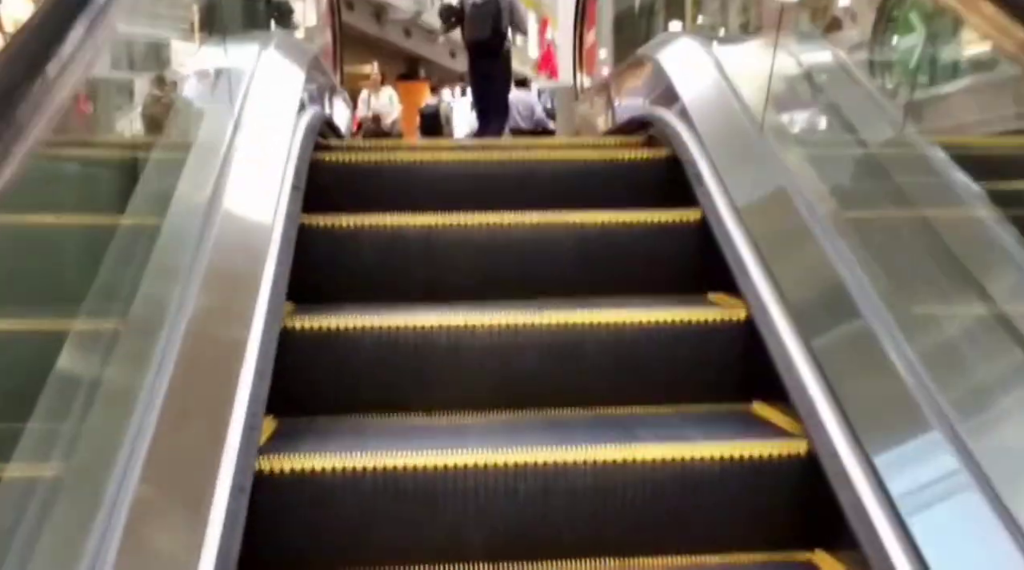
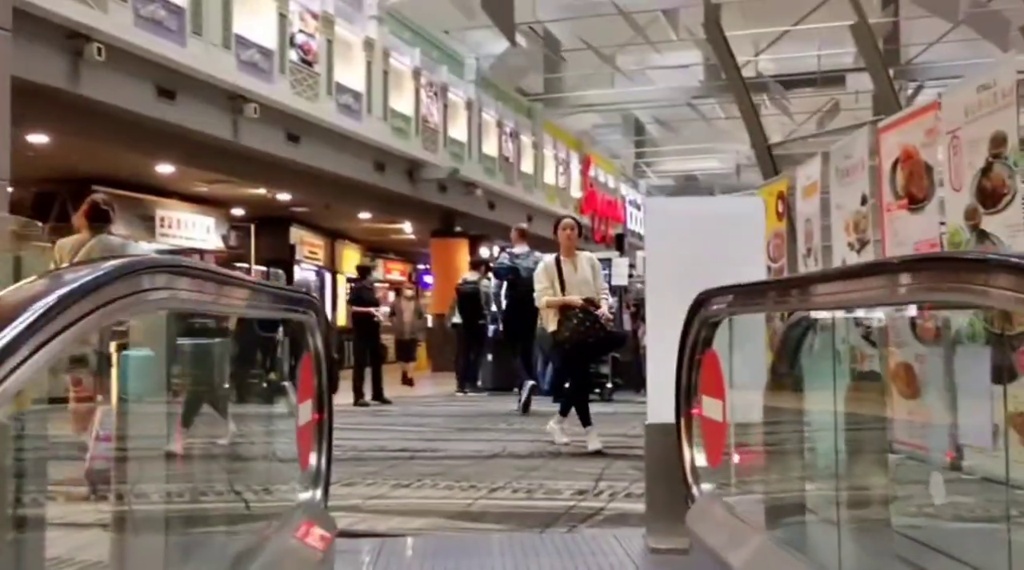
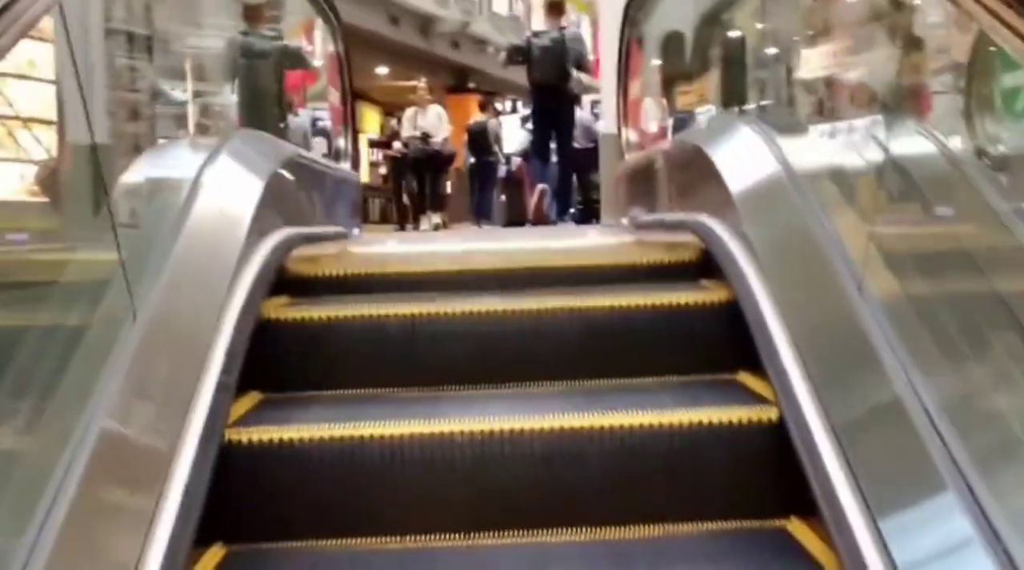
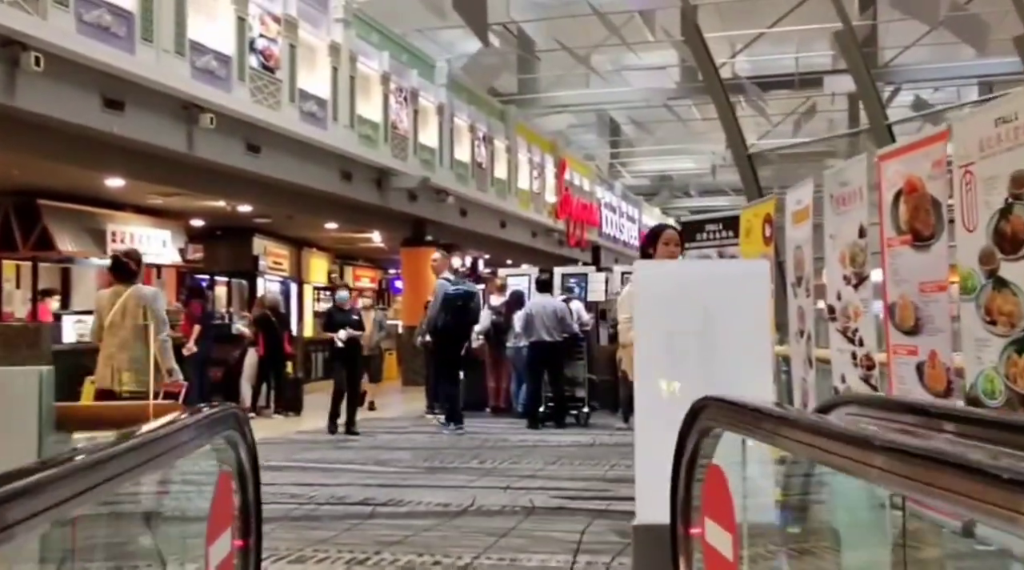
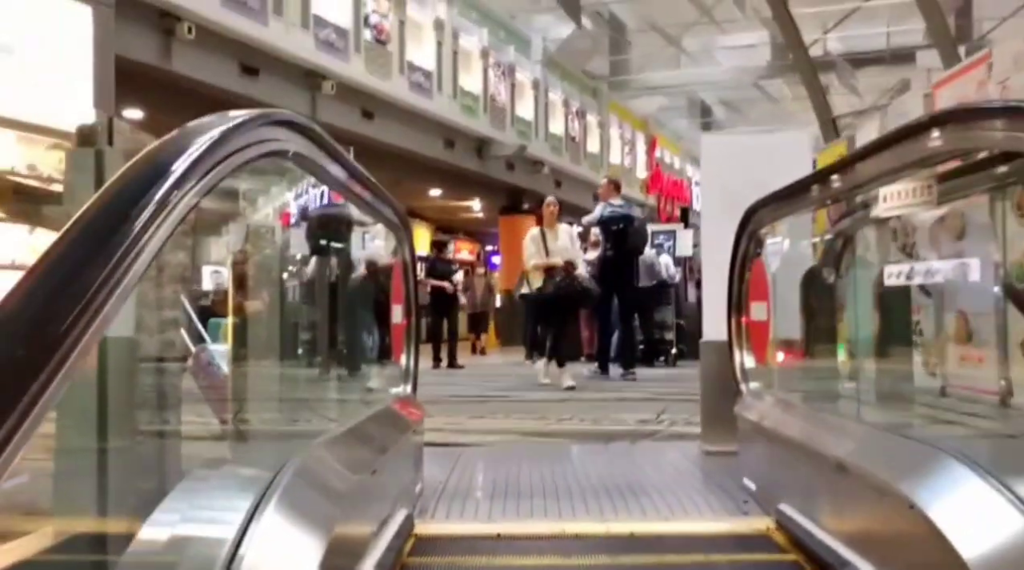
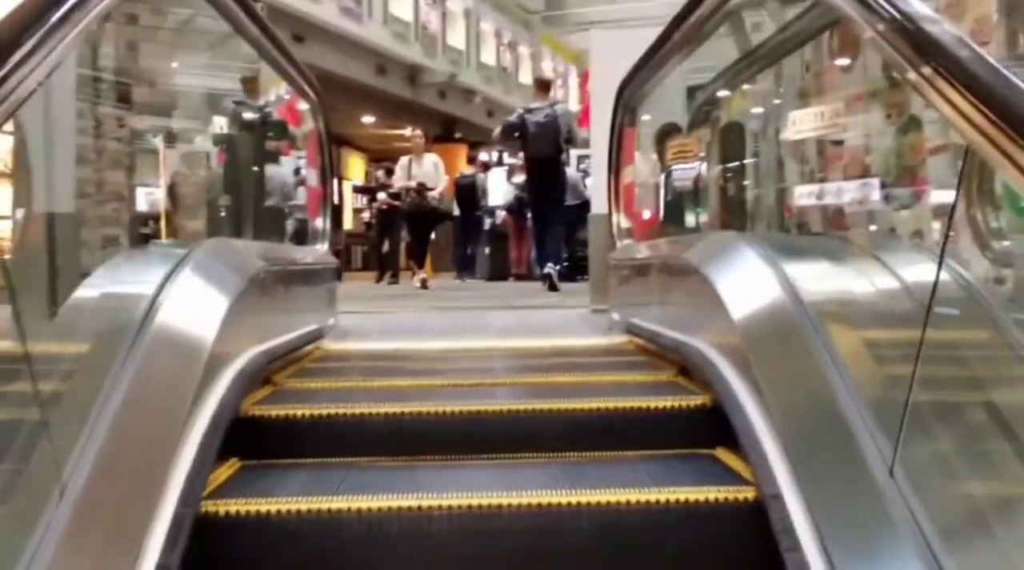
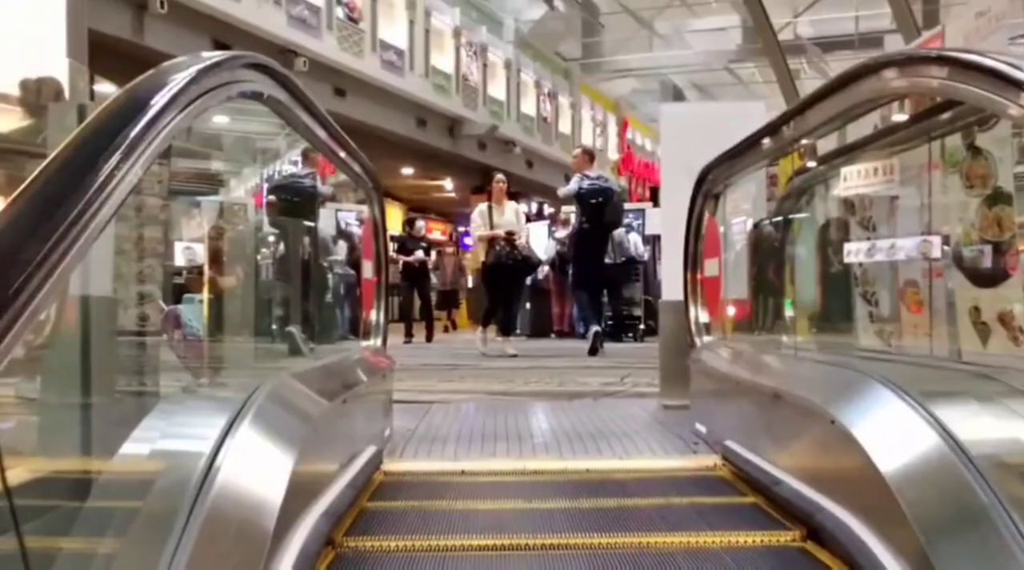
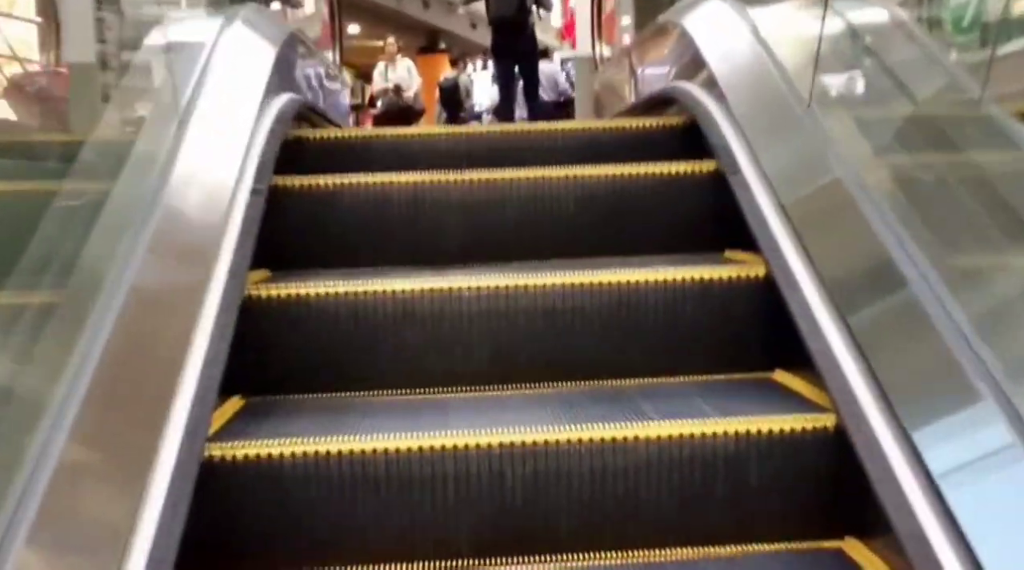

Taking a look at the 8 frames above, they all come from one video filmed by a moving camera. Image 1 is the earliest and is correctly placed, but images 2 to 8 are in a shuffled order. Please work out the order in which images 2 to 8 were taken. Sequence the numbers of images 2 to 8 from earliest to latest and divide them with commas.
8, 3, 6, 7, 5, 2, 4
